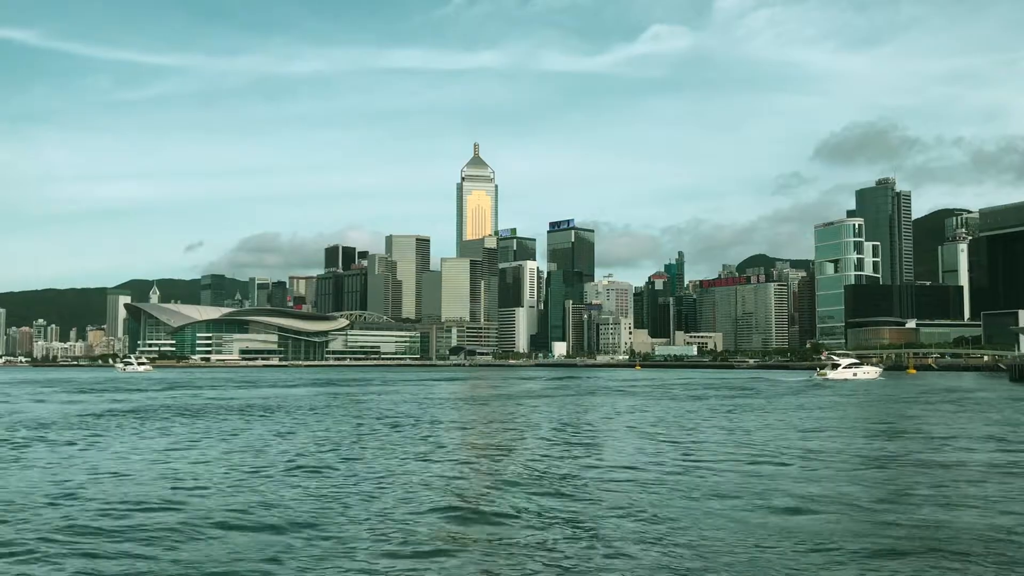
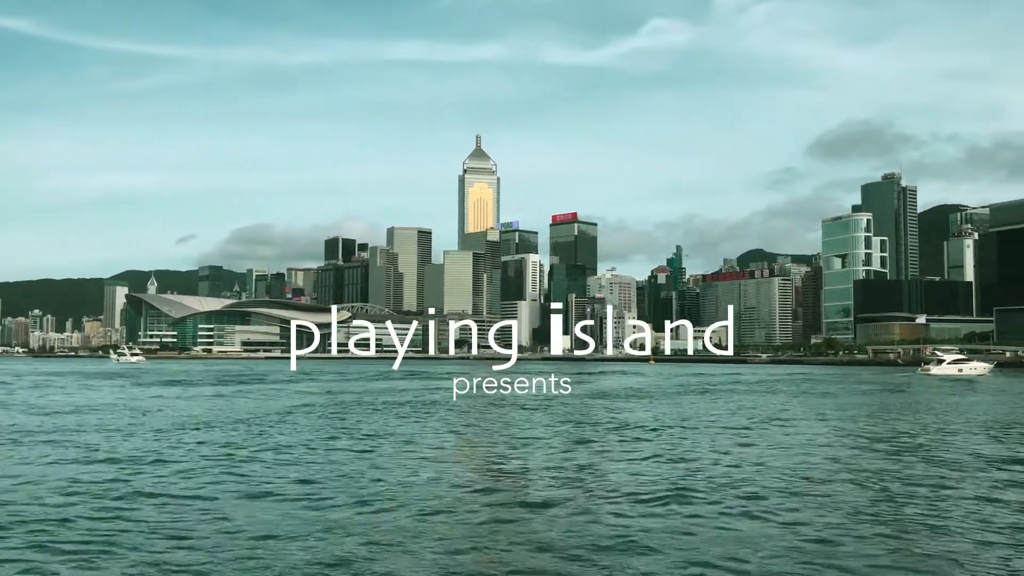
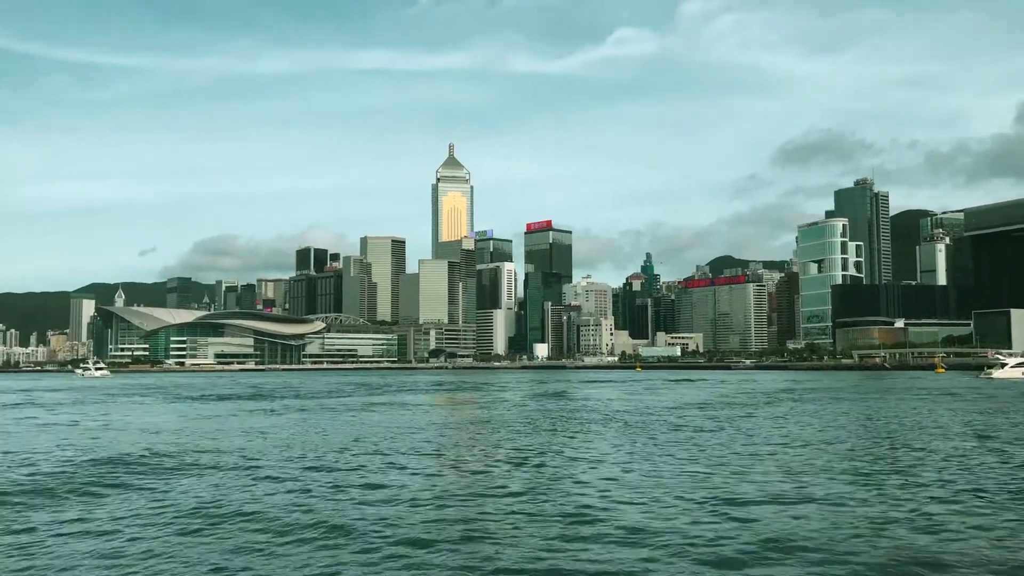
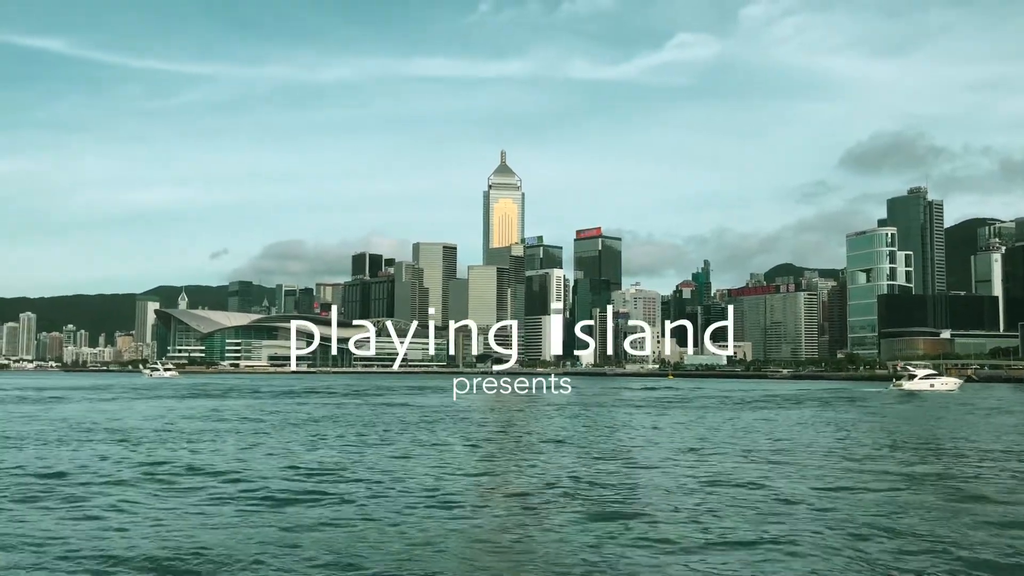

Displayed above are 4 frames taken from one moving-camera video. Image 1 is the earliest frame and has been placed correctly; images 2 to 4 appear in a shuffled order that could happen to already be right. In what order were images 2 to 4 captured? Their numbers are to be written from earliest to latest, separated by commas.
4, 2, 3
